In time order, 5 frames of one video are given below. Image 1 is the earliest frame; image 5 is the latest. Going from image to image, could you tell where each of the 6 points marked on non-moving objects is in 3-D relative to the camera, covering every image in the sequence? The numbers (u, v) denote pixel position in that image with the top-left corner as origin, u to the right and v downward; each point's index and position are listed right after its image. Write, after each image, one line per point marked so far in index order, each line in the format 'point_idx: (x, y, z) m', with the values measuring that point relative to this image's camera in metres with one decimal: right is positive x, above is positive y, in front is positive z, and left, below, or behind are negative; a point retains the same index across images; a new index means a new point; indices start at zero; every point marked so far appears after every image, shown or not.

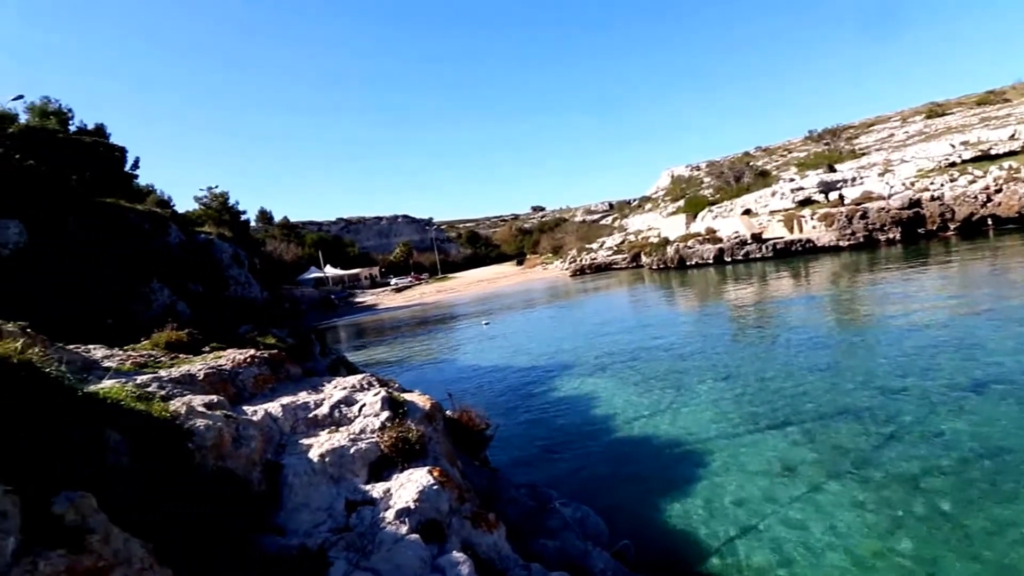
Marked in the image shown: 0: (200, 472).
0: (-5.0, -3.0, +8.2) m
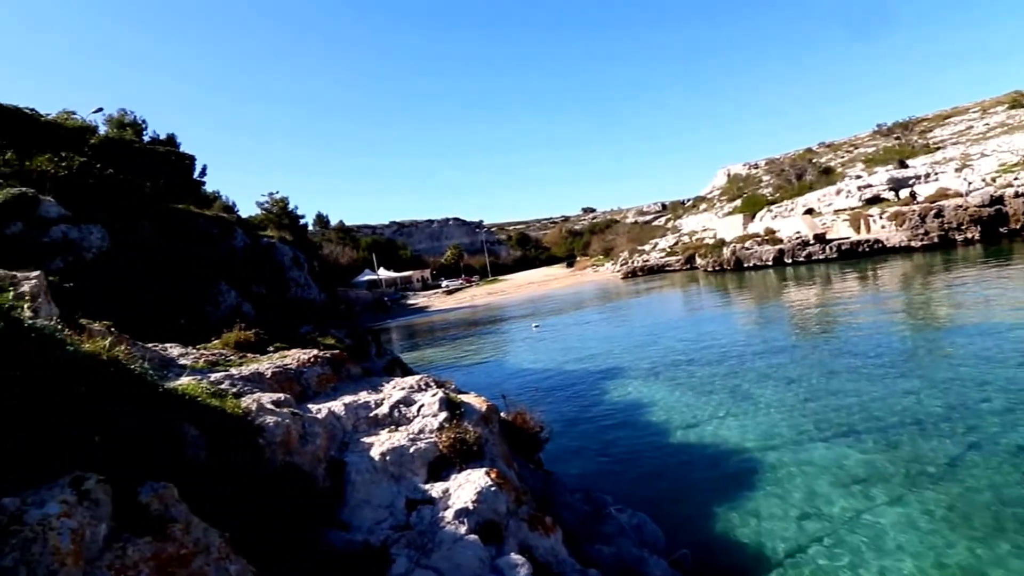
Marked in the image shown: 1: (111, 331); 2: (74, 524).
0: (-4.1, -3.0, +8.5) m
1: (-7.9, -0.9, +10.0) m
2: (-5.1, -2.6, +5.6) m
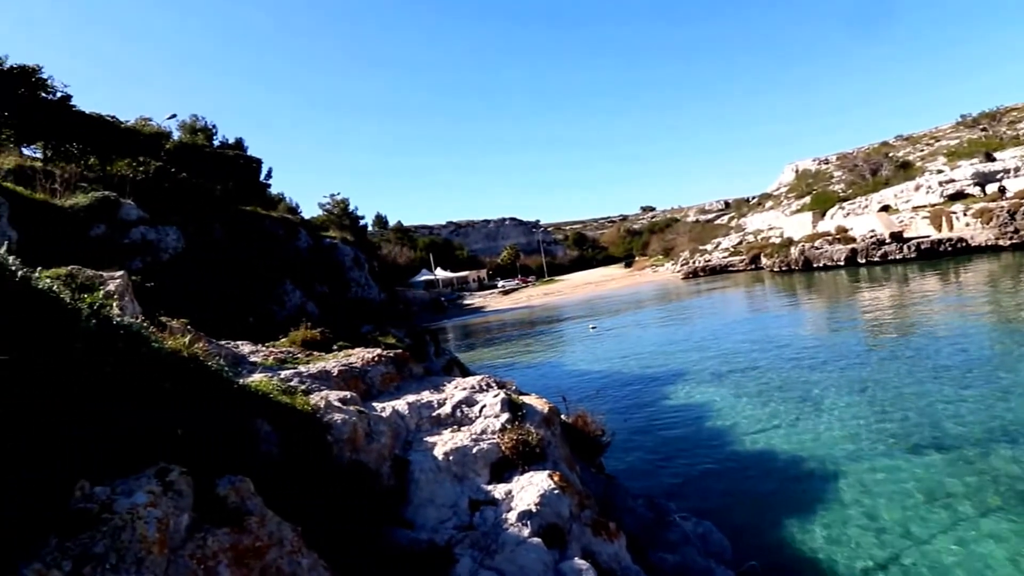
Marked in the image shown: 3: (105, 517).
0: (-3.0, -3.0, +8.7) m
1: (-6.7, -0.9, +10.4) m
2: (-4.2, -2.6, +5.8) m
3: (-4.6, -2.5, +5.6) m
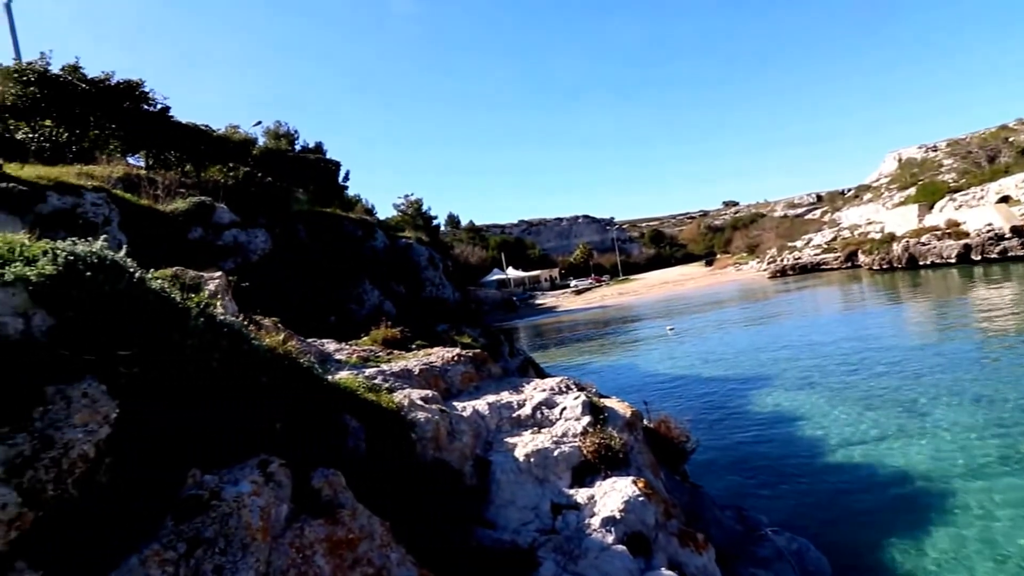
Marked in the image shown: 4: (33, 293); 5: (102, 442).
0: (-1.6, -3.0, +8.8) m
1: (-5.1, -0.8, +10.8) m
2: (-3.0, -2.6, +6.1) m
3: (-3.4, -2.5, +5.9) m
4: (-5.6, 0.0, +6.0) m
5: (-4.6, -1.7, +5.7) m
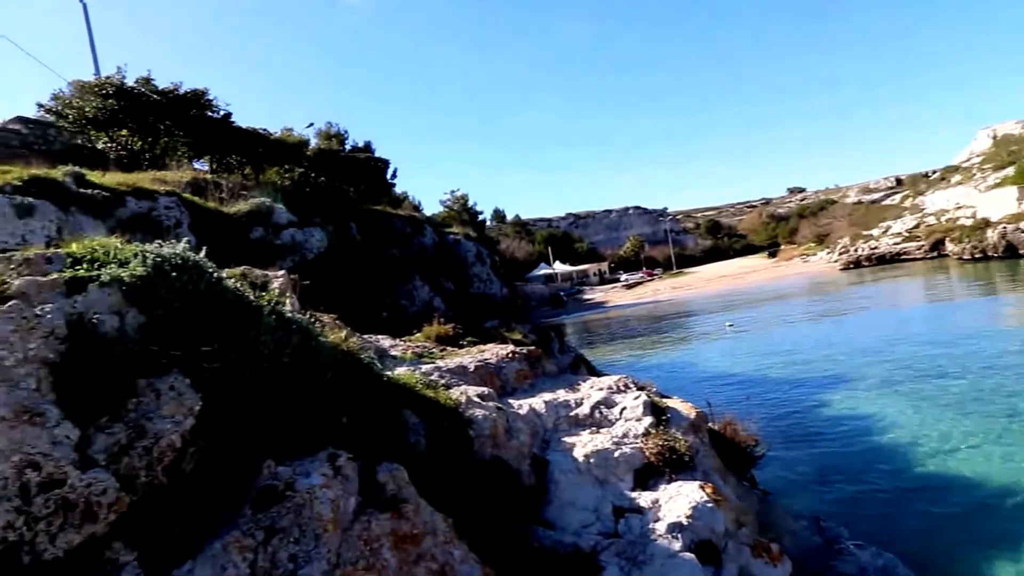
0: (-0.6, -3.0, +8.8) m
1: (-4.0, -0.8, +11.1) m
2: (-2.2, -2.6, +6.2) m
3: (-2.7, -2.5, +6.0) m
4: (-4.9, -0.1, +6.2) m
5: (-3.9, -1.7, +5.9) m
